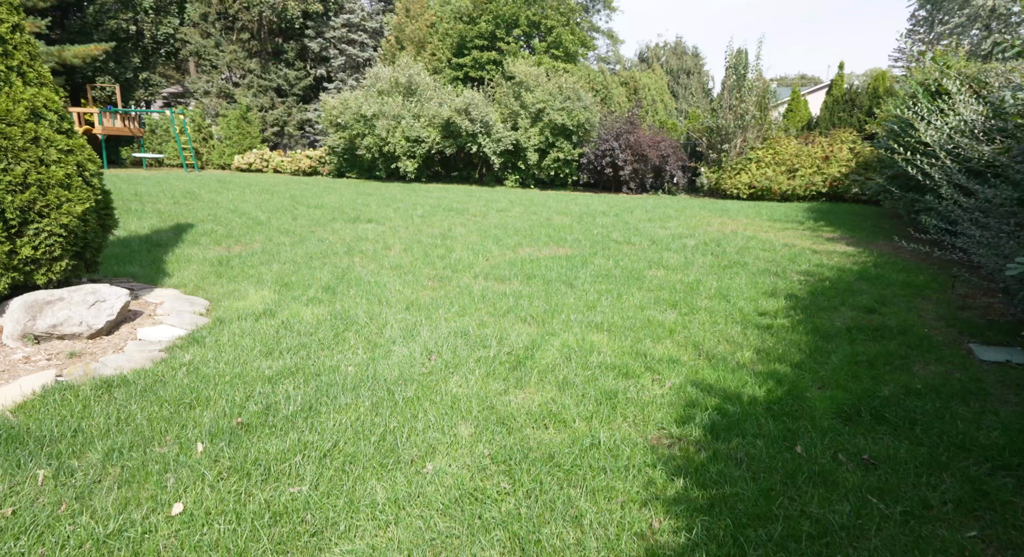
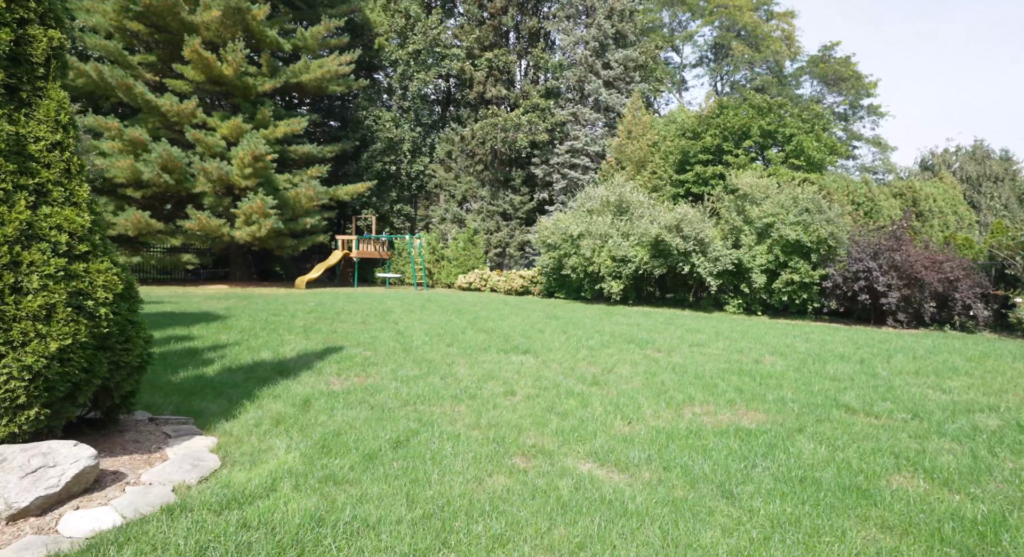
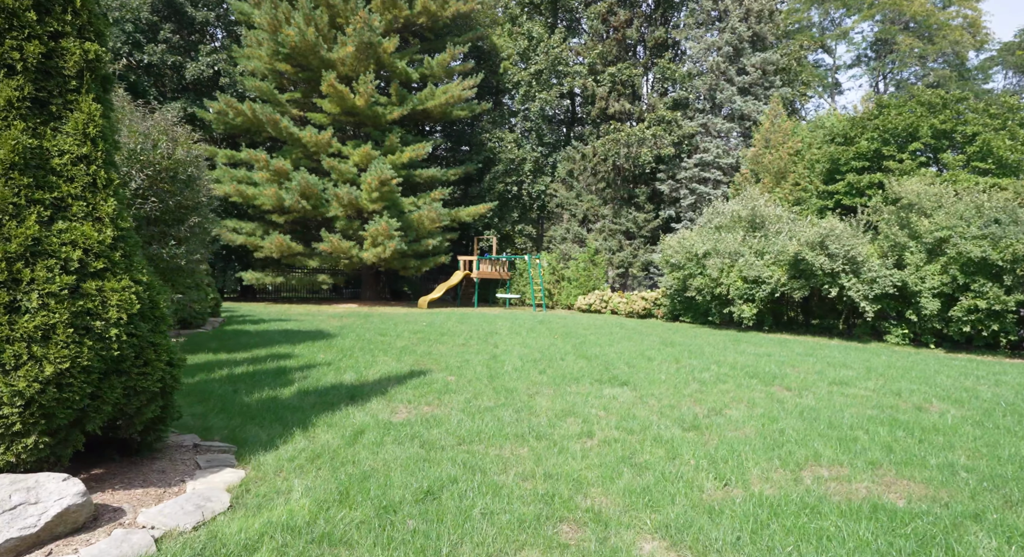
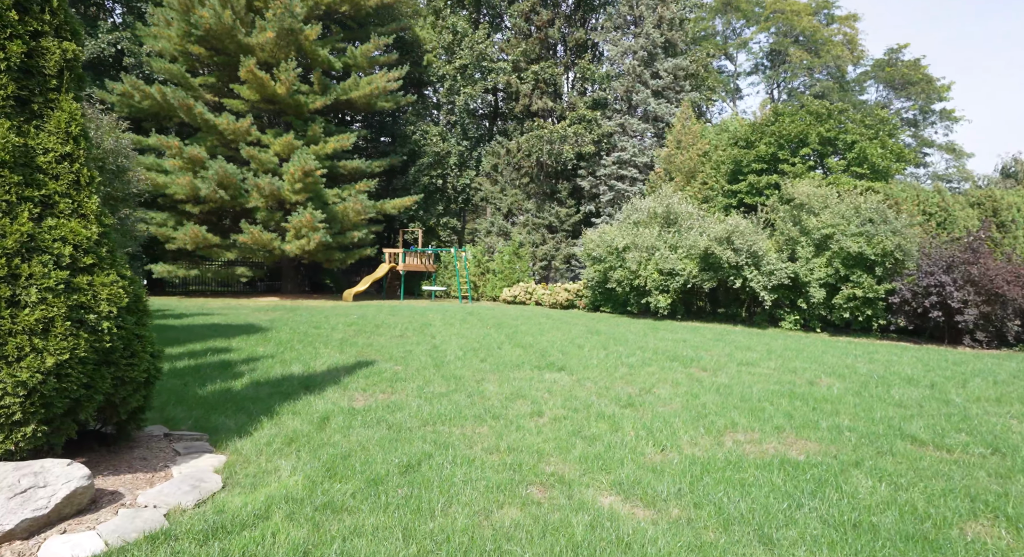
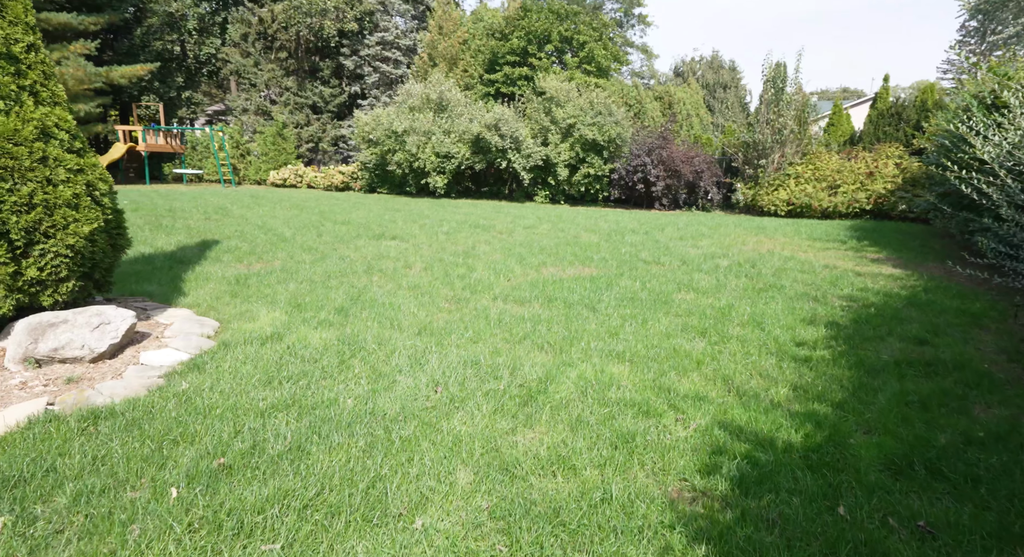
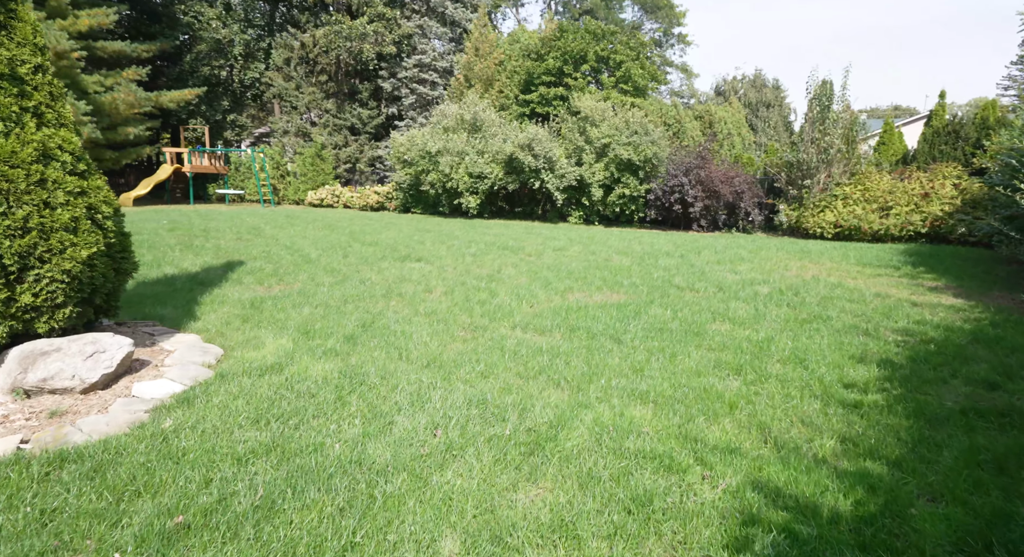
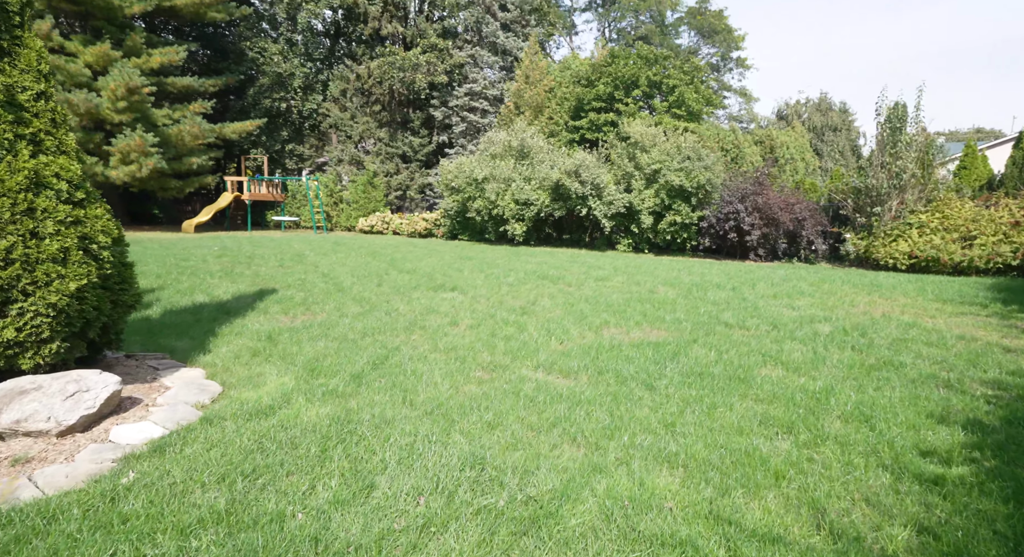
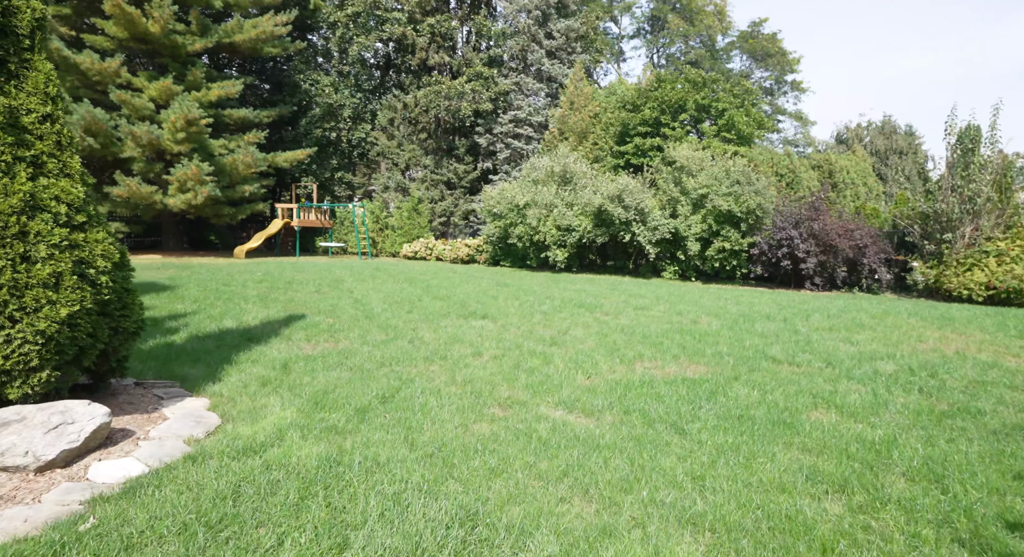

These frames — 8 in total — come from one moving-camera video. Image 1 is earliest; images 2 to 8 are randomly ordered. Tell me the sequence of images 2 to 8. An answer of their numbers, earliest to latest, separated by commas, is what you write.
5, 6, 7, 8, 2, 4, 3
